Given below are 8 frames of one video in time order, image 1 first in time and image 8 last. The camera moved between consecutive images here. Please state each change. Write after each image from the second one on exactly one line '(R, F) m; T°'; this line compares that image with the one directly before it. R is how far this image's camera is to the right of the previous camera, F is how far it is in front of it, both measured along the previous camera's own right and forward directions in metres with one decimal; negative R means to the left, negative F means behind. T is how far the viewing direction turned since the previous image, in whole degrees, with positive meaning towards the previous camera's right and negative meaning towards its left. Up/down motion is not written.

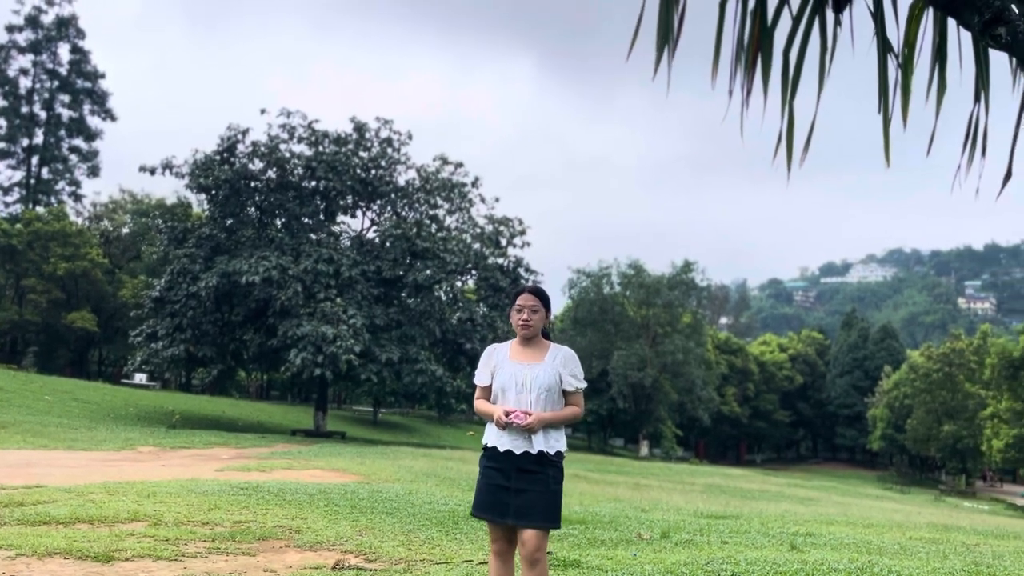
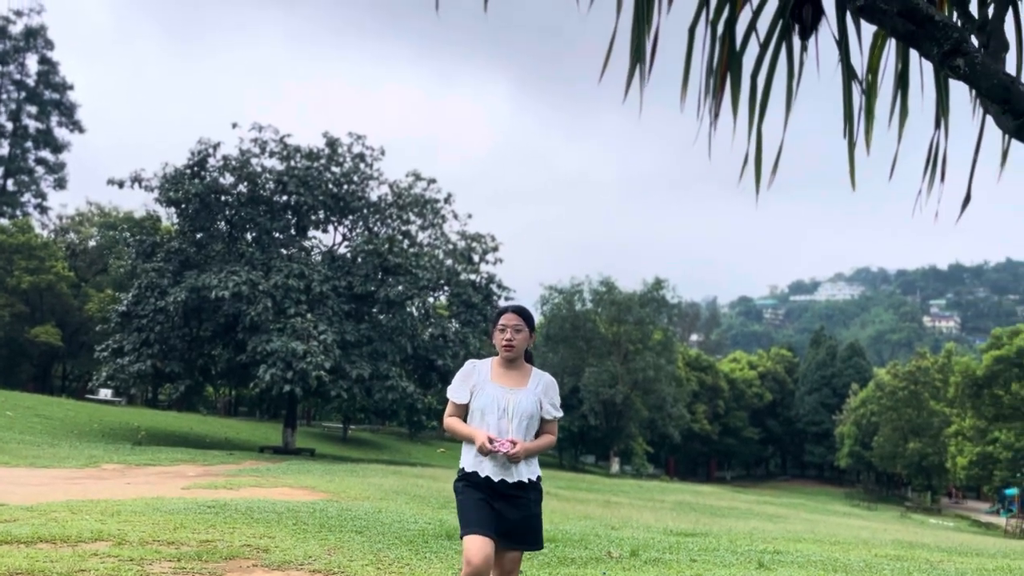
(0.0, 0.0) m; +2°
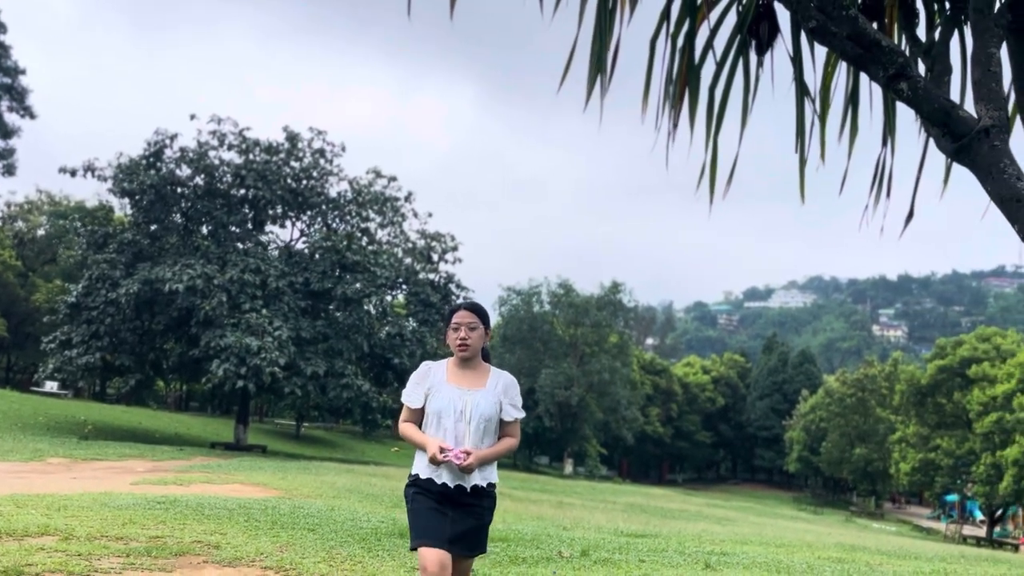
(0.0, -0.1) m; +3°
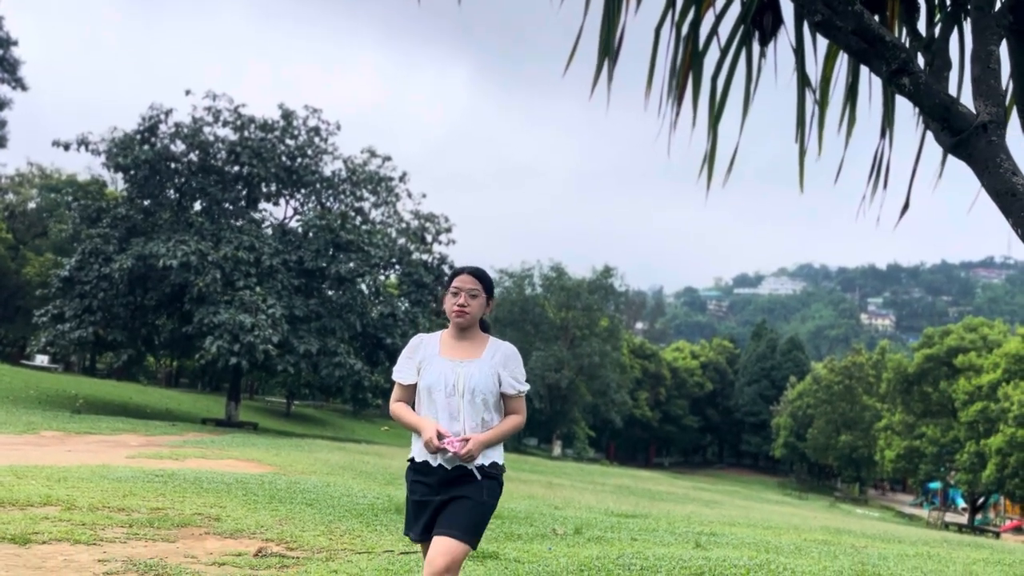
(-0.1, -0.1) m; +1°
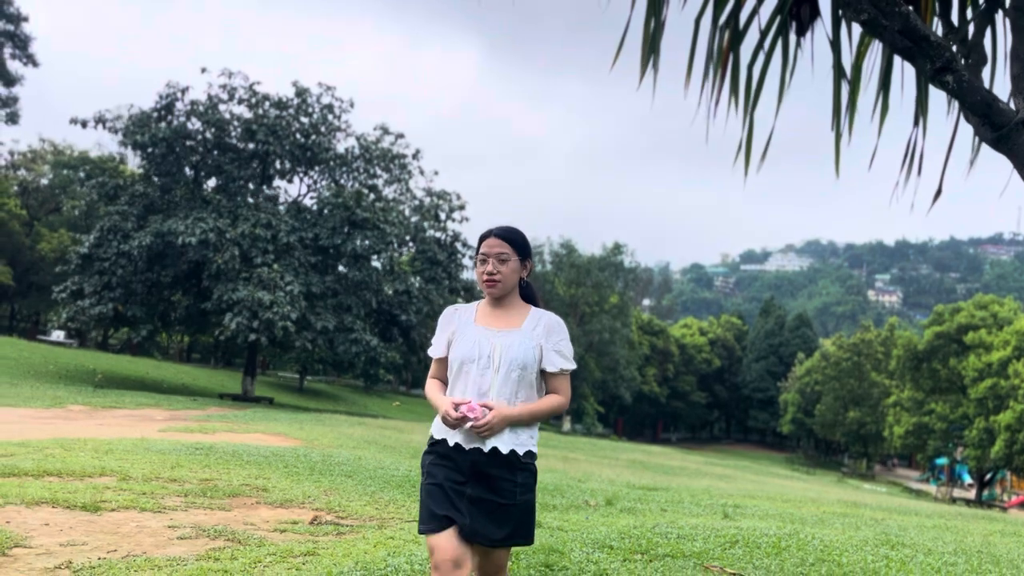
(-0.2, -0.2) m; 0°
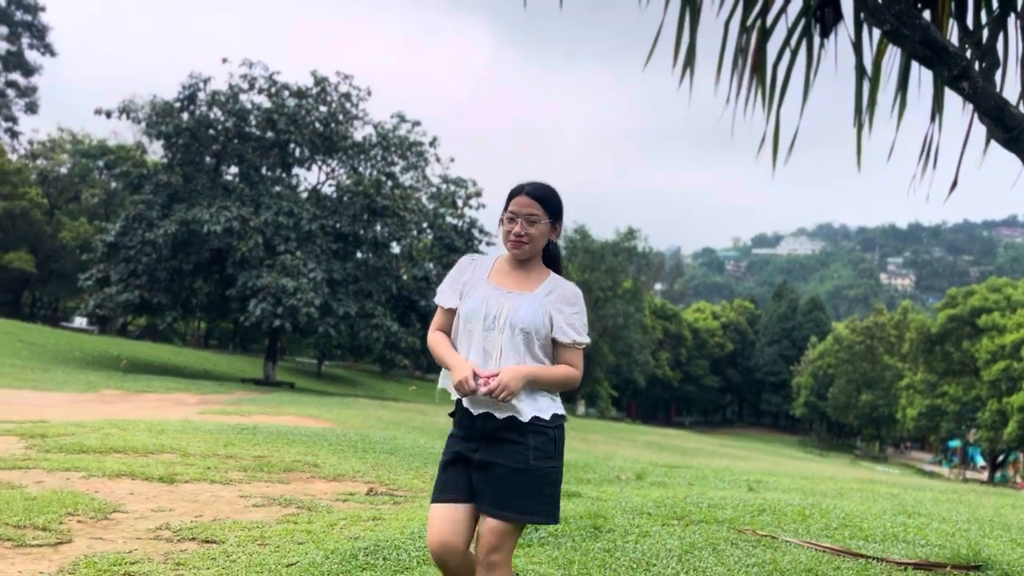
(-0.2, -0.4) m; -1°
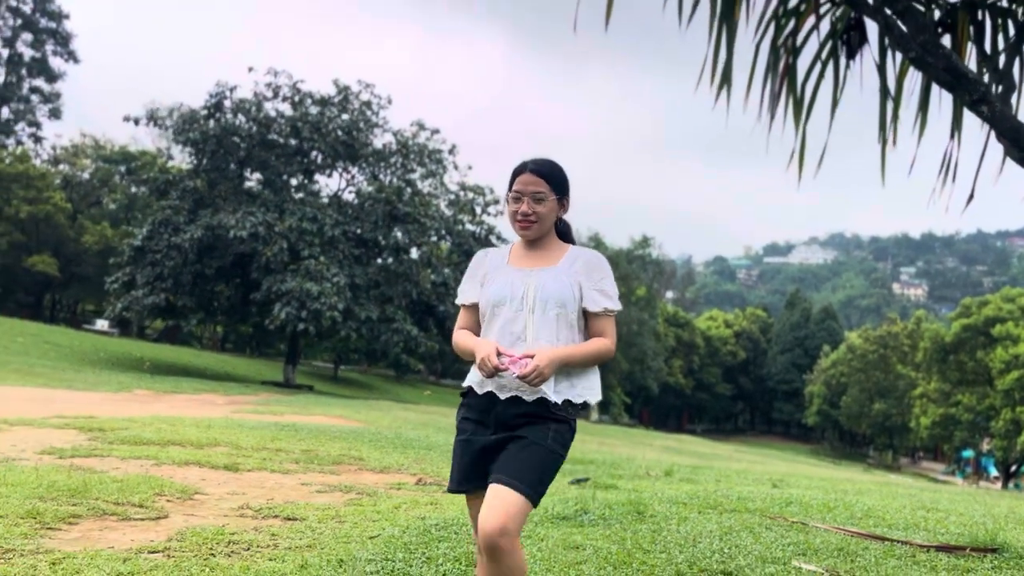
(-0.2, -0.4) m; -1°
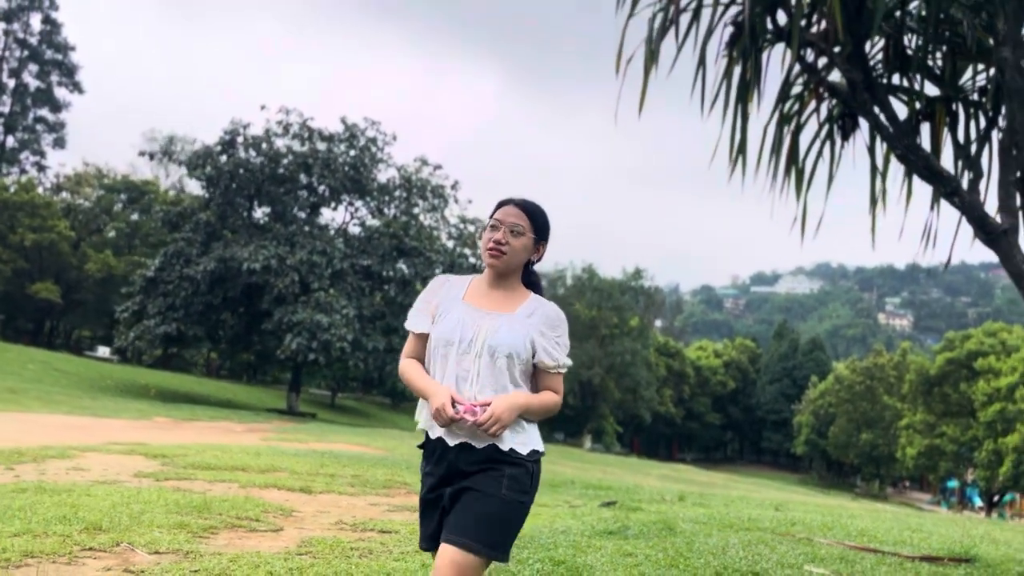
(-0.4, -0.8) m; +1°
